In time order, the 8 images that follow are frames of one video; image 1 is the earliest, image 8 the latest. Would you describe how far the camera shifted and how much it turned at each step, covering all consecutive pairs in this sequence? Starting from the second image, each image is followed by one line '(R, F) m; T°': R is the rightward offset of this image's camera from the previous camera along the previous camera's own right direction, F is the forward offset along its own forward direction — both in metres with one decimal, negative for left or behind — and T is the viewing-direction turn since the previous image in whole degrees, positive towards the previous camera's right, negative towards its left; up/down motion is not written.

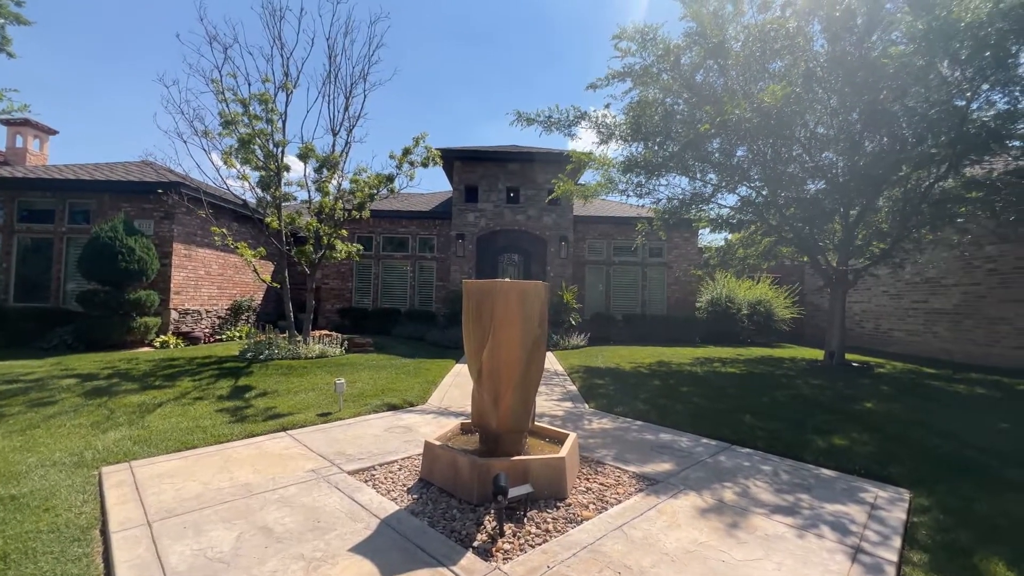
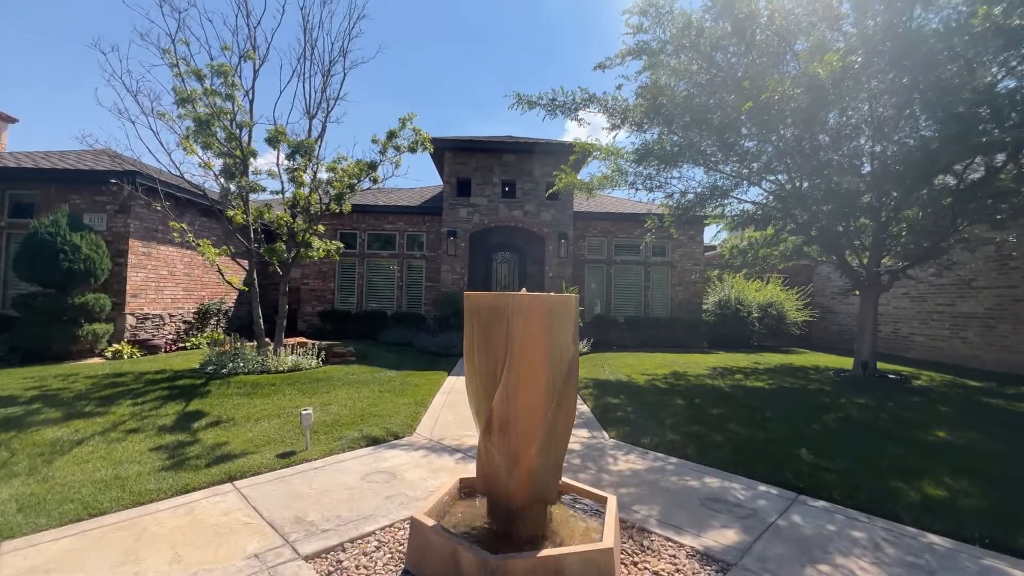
(-0.2, +1.0) m; +1°
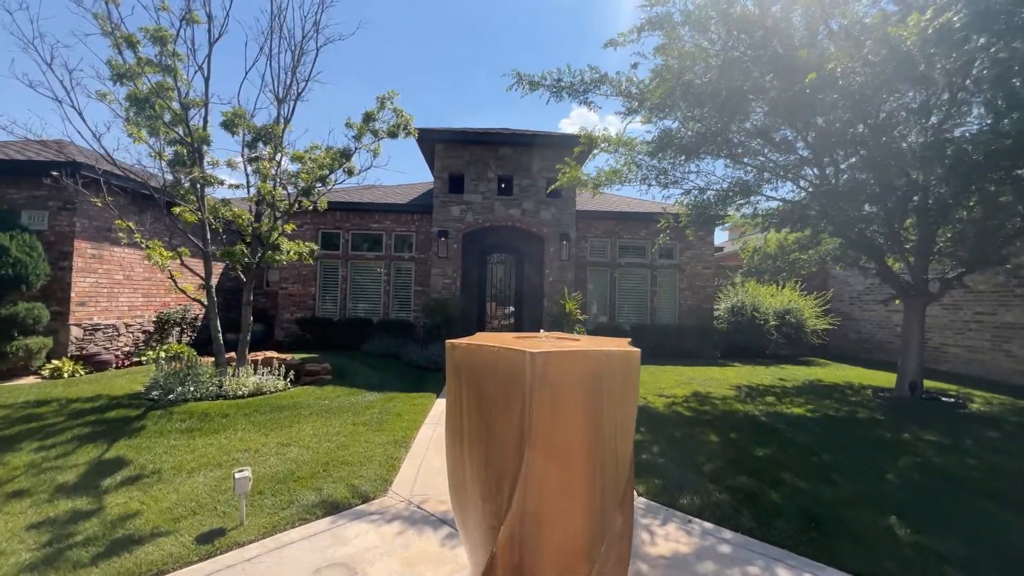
(-0.1, +1.1) m; +1°
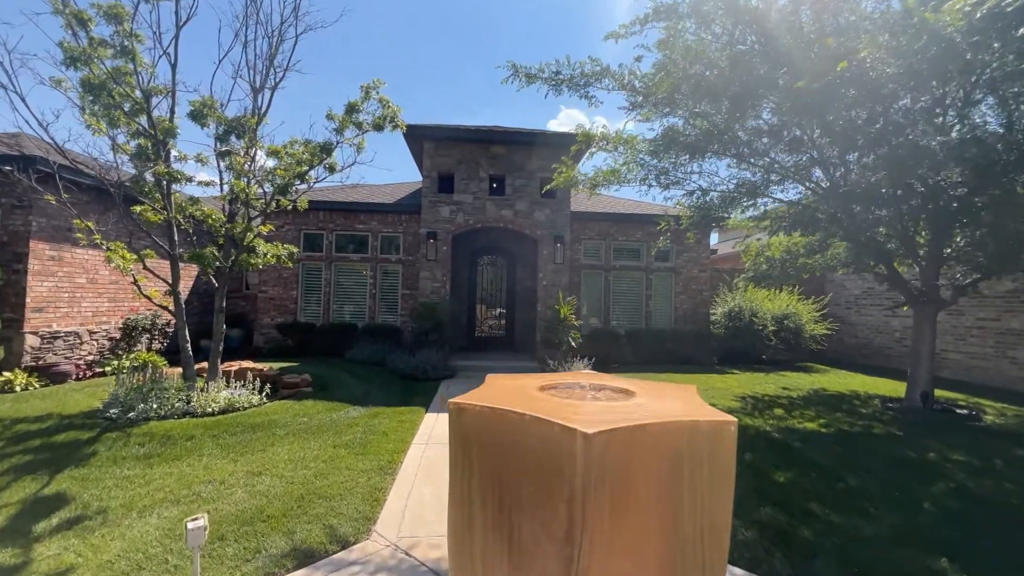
(-0.1, +0.5) m; +2°
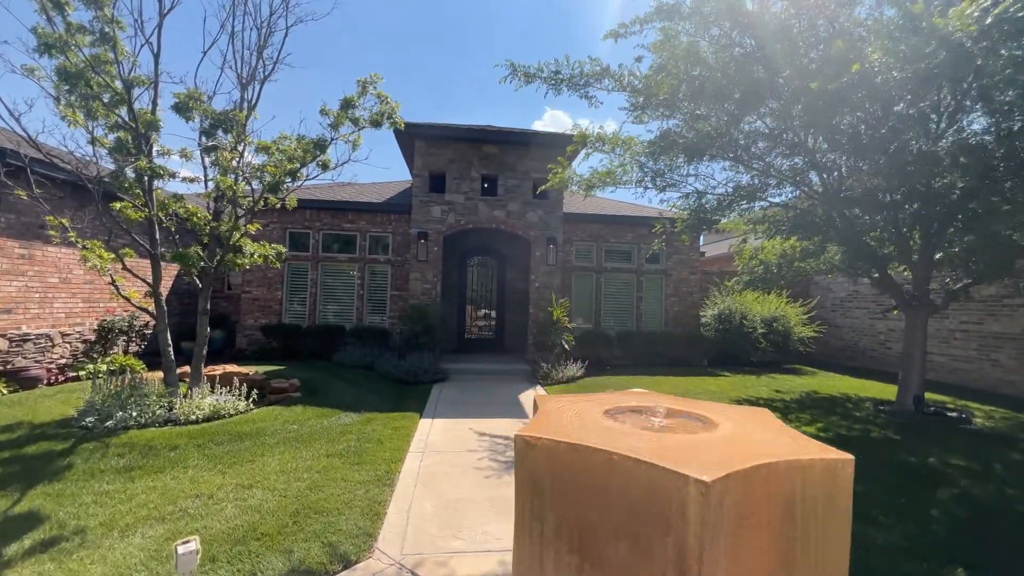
(-0.2, +0.1) m; +2°
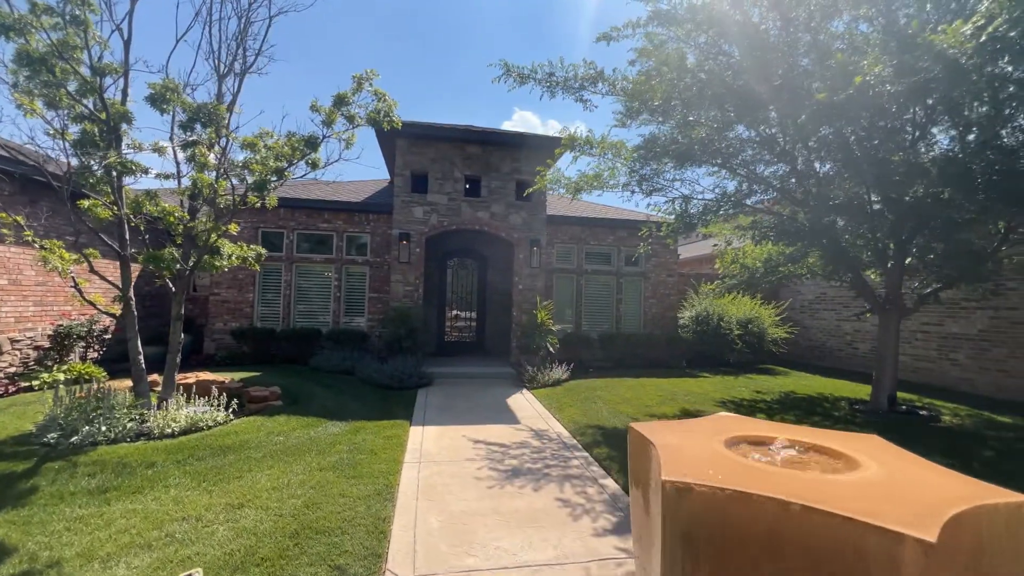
(-0.3, +0.1) m; +4°
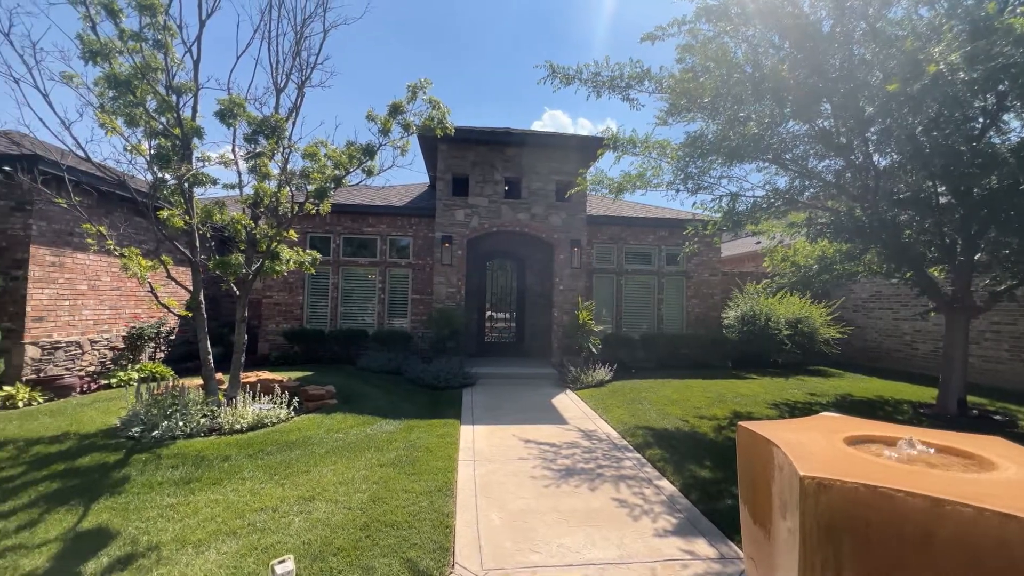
(-0.2, -0.1) m; -4°
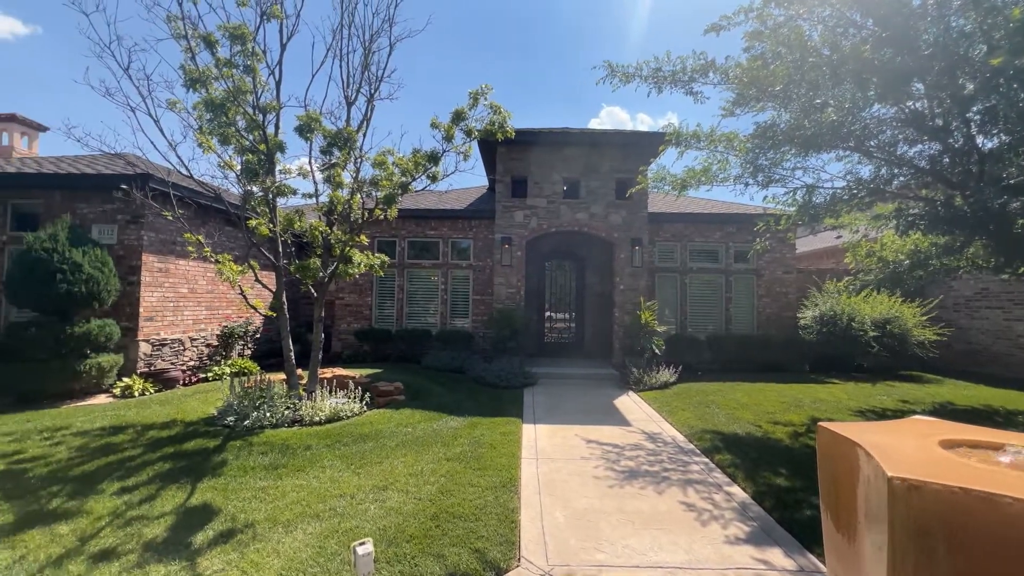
(0.0, -0.1) m; -7°
